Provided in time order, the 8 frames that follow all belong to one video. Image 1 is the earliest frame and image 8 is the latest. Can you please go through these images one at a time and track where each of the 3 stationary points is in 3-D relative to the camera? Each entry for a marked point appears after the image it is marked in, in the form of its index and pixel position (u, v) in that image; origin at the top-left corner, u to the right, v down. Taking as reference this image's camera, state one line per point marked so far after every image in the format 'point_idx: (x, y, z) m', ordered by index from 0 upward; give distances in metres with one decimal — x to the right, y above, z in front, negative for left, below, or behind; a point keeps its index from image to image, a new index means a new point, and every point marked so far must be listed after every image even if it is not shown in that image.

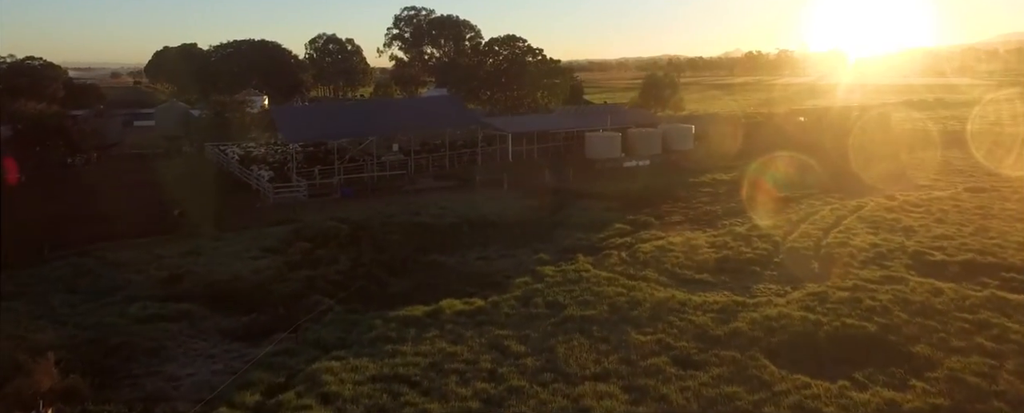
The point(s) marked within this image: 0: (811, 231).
0: (+5.9, -0.5, +13.8) m
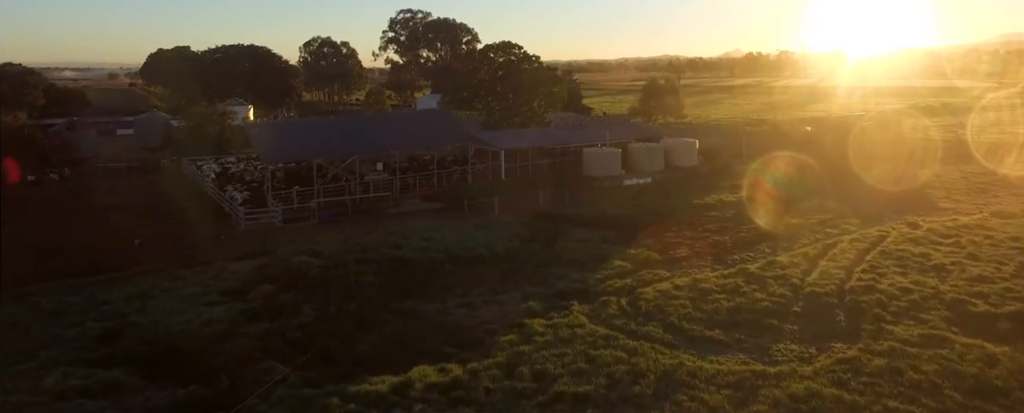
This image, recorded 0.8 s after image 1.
0: (+5.7, -1.1, +12.5) m
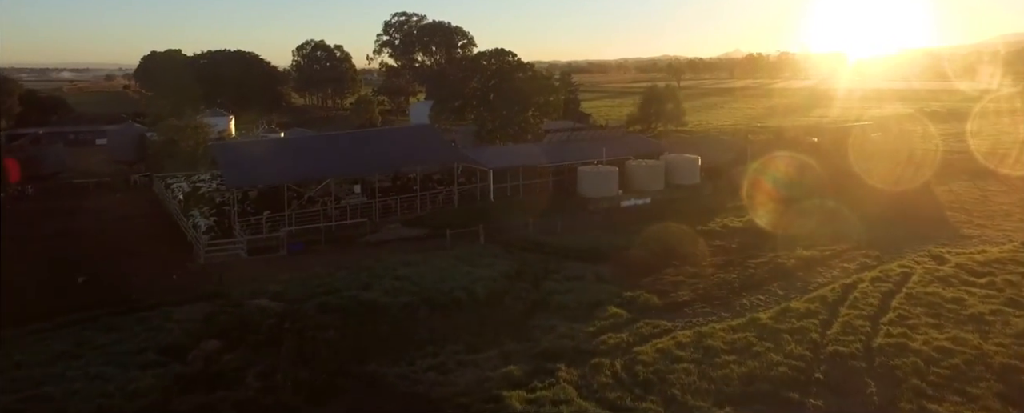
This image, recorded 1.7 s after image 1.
0: (+5.4, -1.8, +11.0) m
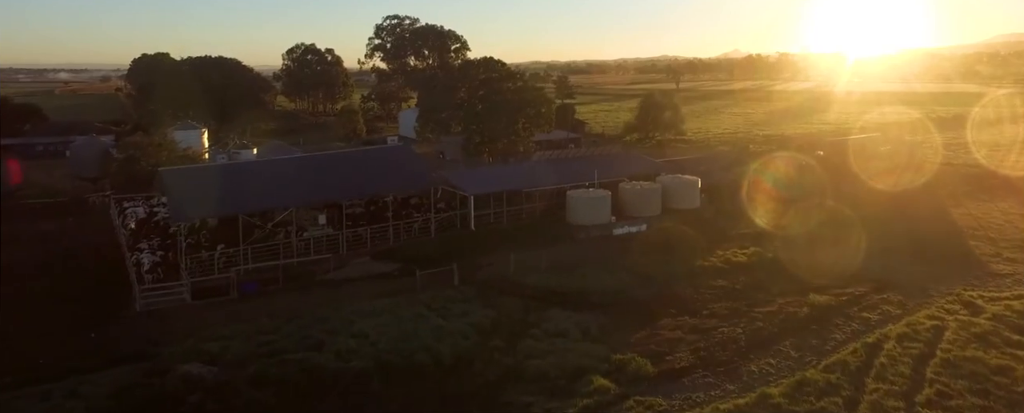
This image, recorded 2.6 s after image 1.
0: (+5.0, -2.6, +9.3) m
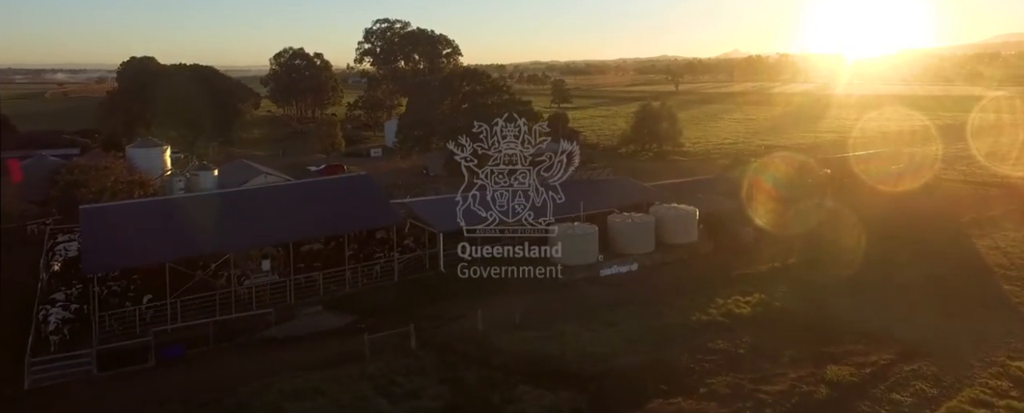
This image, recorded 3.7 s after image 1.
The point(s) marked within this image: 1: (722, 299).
0: (+4.4, -3.5, +7.2) m
1: (+4.6, -2.0, +15.3) m
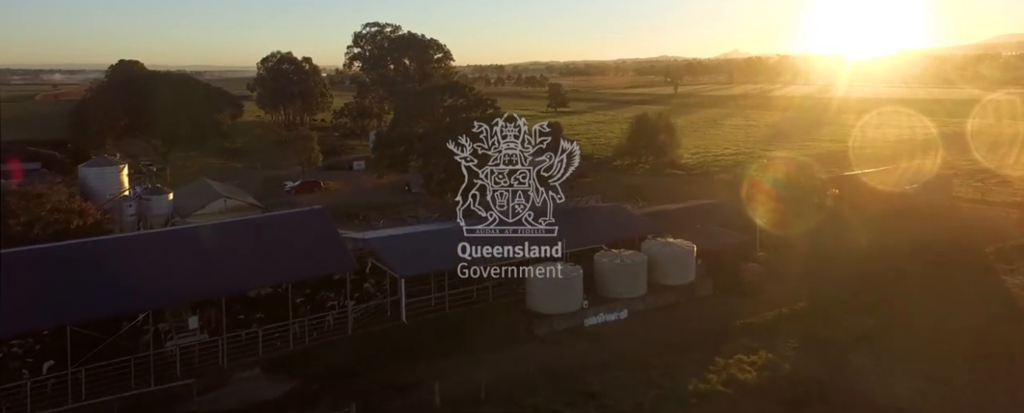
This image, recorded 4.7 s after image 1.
0: (+3.8, -4.3, +5.1) m
1: (+4.0, -2.9, +13.3) m
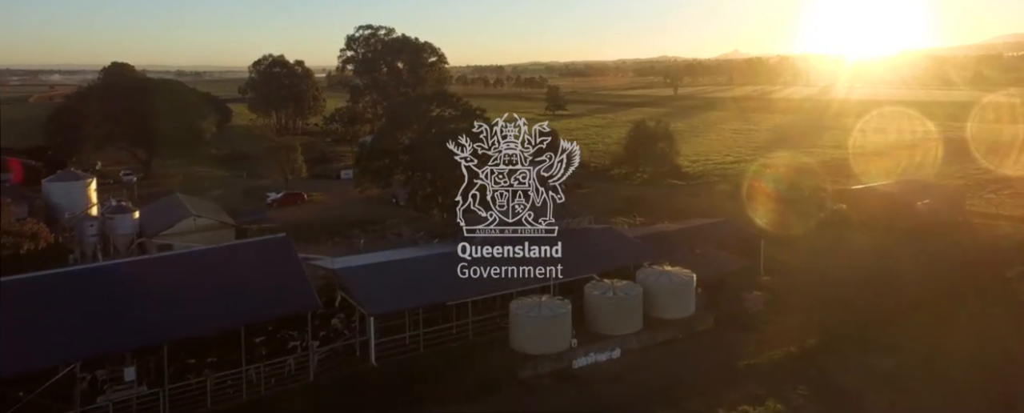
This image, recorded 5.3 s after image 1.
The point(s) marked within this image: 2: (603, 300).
0: (+3.4, -4.9, +3.8) m
1: (+3.7, -3.4, +11.9) m
2: (+1.9, -1.9, +14.4) m
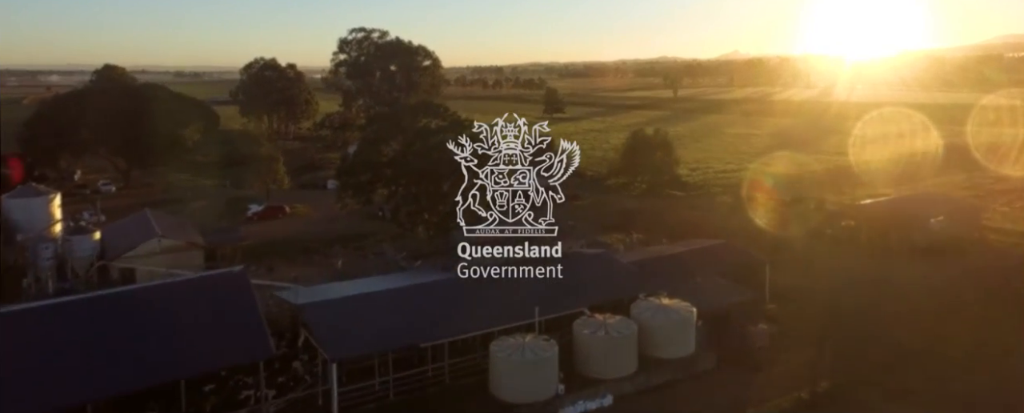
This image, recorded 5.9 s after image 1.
0: (+3.0, -5.5, +2.4) m
1: (+3.3, -4.0, +10.5) m
2: (+1.5, -2.5, +13.0) m
